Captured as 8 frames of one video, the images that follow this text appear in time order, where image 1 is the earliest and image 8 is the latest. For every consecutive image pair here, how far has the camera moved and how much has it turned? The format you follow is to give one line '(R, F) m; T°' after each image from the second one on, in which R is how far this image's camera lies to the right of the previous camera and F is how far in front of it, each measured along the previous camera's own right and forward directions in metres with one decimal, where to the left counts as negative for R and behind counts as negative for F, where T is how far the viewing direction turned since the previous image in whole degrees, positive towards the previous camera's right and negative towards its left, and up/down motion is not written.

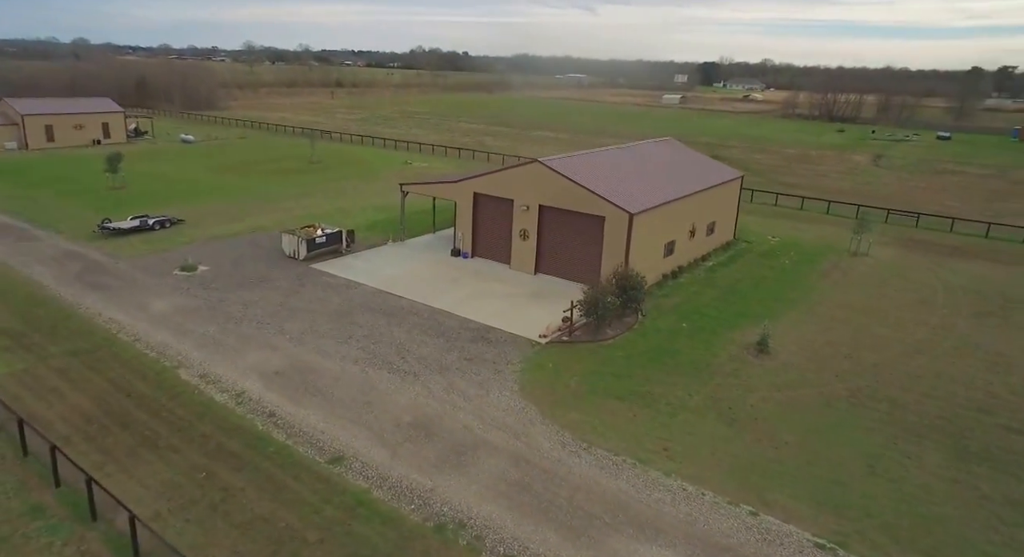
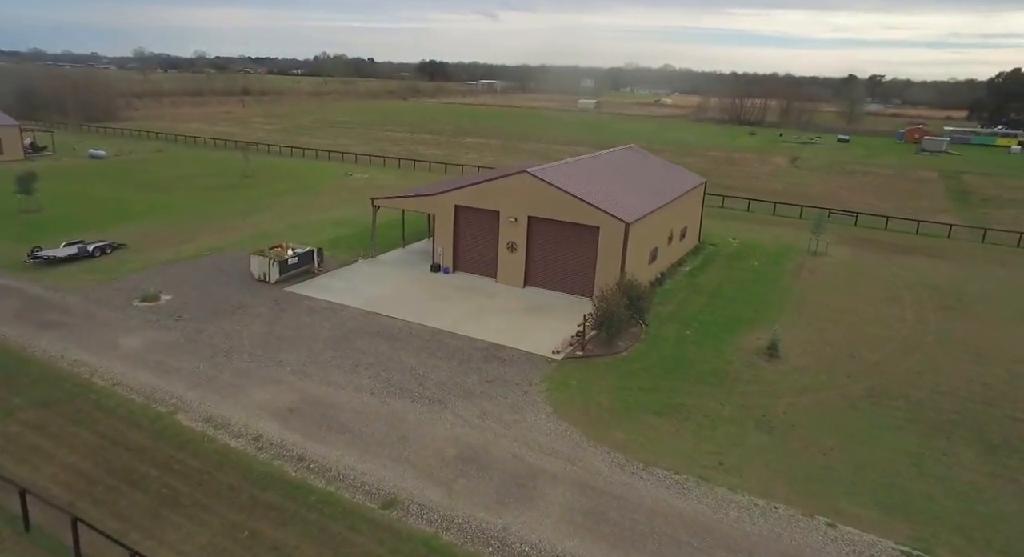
(-2.0, +0.6) m; +7°
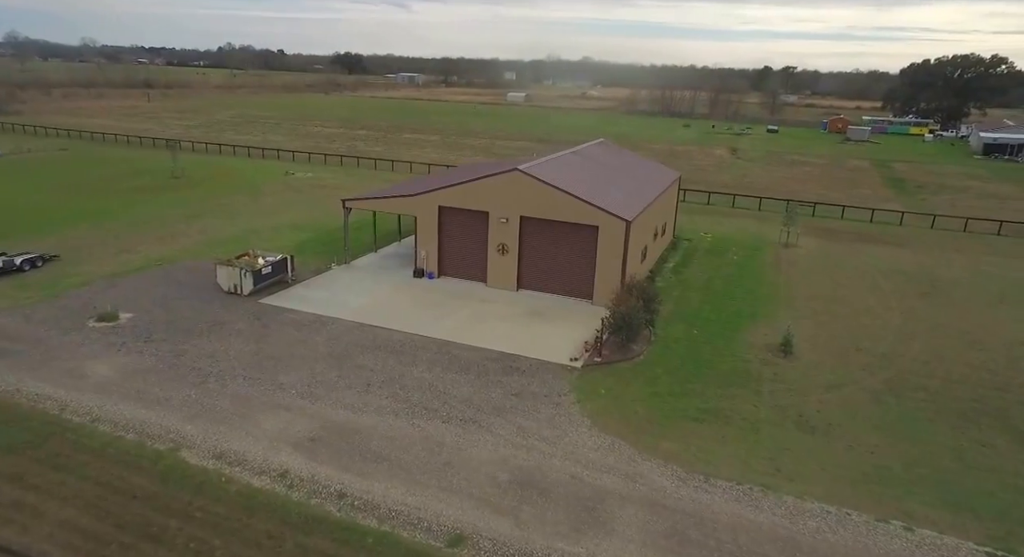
(-1.9, +0.9) m; +6°
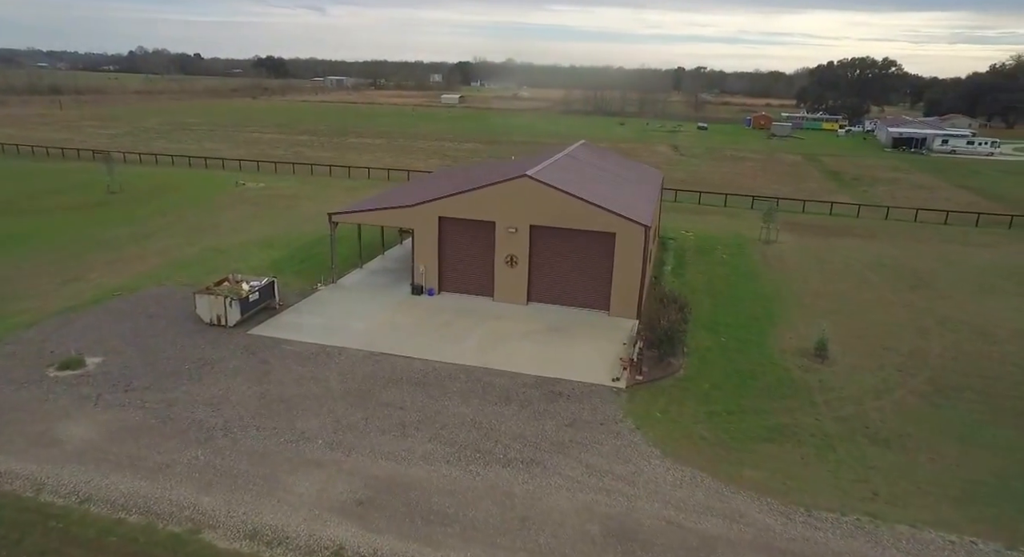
(-2.0, +1.4) m; +6°
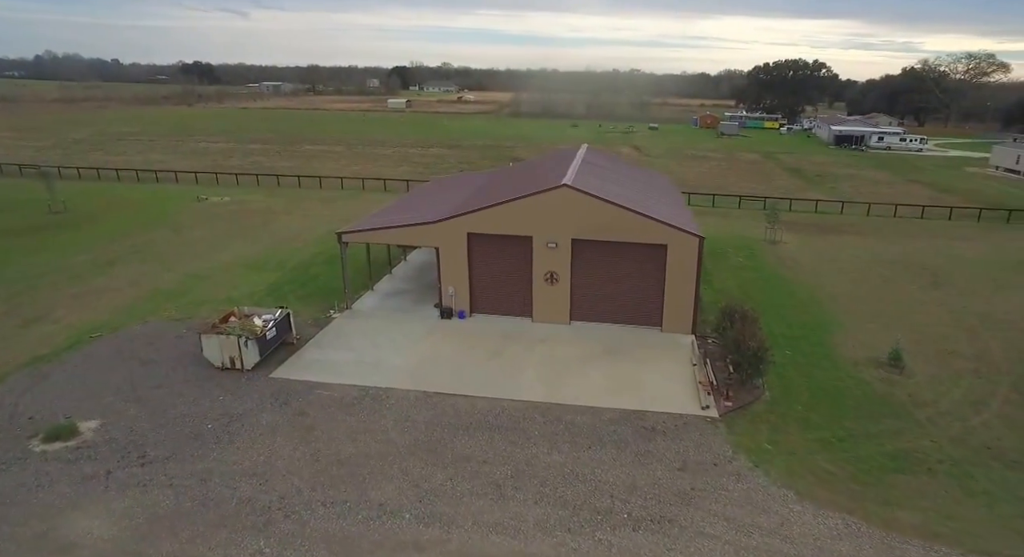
(-2.4, +1.7) m; +5°
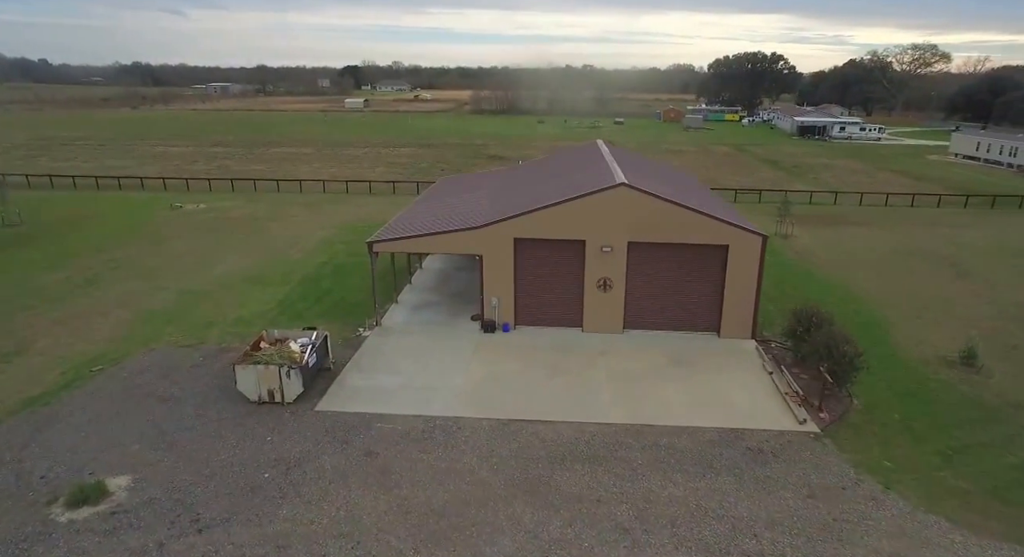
(-2.1, +1.3) m; +4°
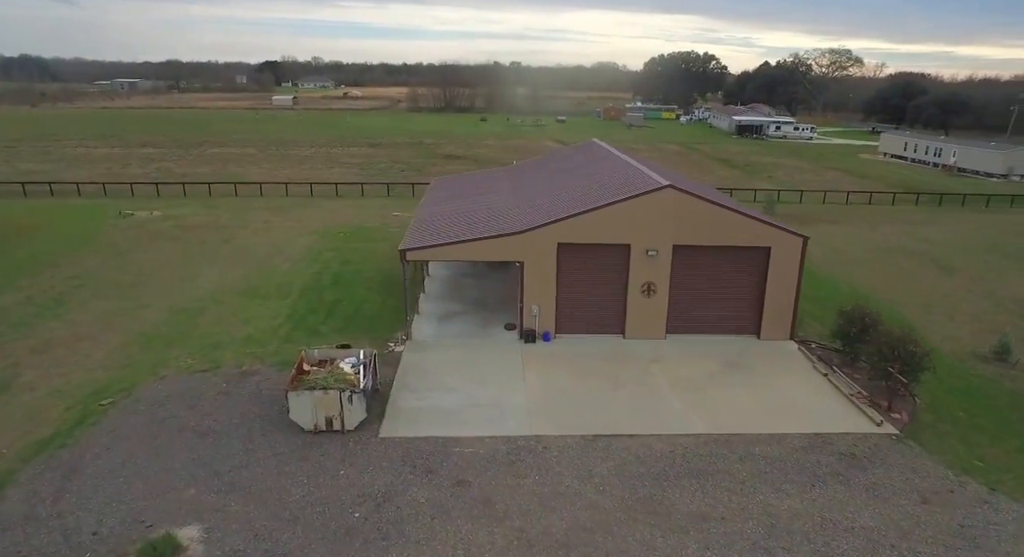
(-2.4, +0.8) m; +6°
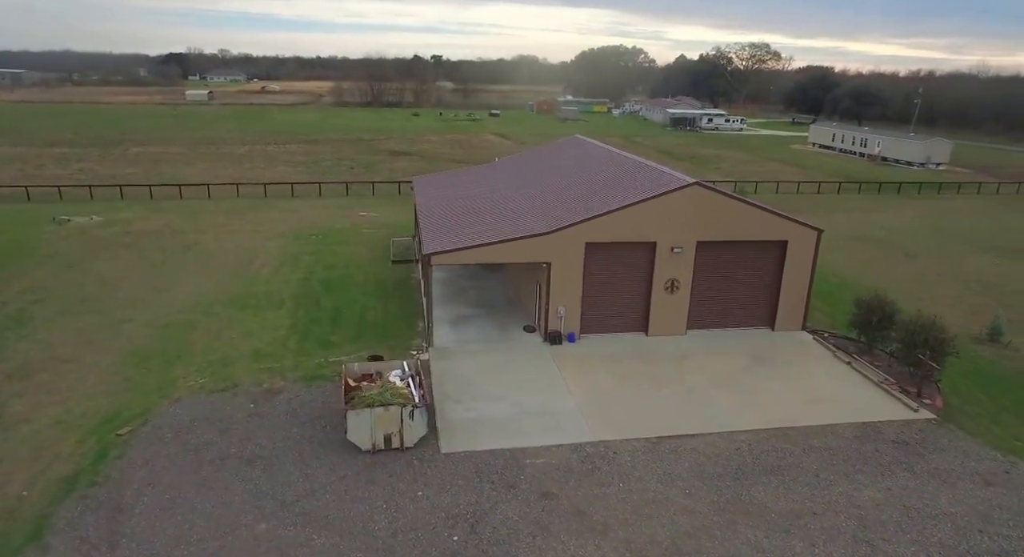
(-2.2, +0.4) m; +7°
